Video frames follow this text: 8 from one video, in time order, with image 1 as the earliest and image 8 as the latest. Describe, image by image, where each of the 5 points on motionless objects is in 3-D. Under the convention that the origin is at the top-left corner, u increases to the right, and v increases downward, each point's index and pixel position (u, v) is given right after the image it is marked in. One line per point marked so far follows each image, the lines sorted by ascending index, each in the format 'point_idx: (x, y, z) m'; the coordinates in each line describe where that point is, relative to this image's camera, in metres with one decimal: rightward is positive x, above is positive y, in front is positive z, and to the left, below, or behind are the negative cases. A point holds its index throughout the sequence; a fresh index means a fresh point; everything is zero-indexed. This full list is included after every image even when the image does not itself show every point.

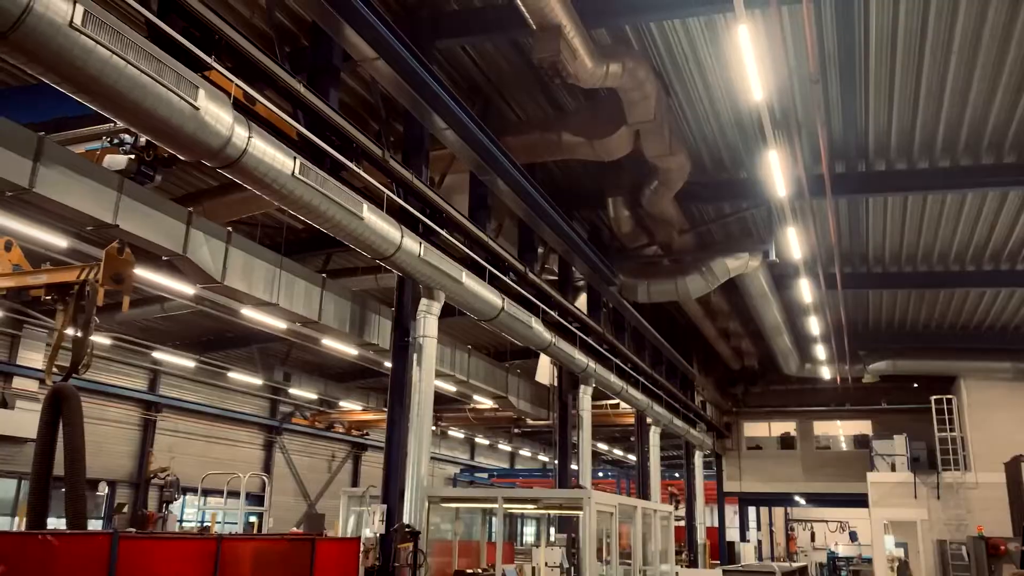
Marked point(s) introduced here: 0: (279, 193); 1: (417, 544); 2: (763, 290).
0: (-1.4, +0.6, +5.1) m
1: (-0.7, -1.9, +6.4) m
2: (+3.6, 0.0, +12.1) m
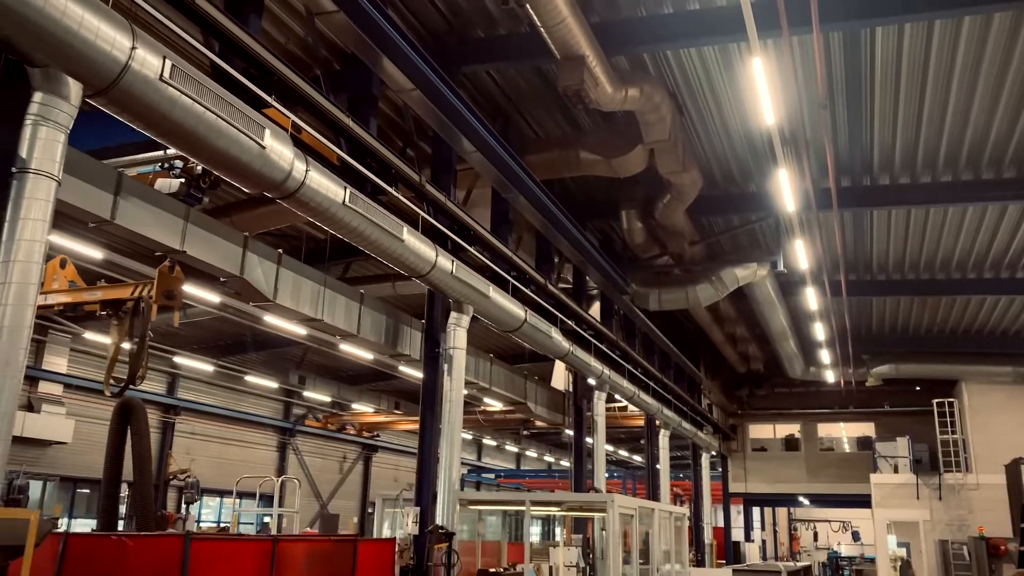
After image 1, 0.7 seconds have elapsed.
0: (-1.2, +0.4, +5.5) m
1: (-0.5, -2.0, +6.8) m
2: (+3.8, -0.1, +12.5) m
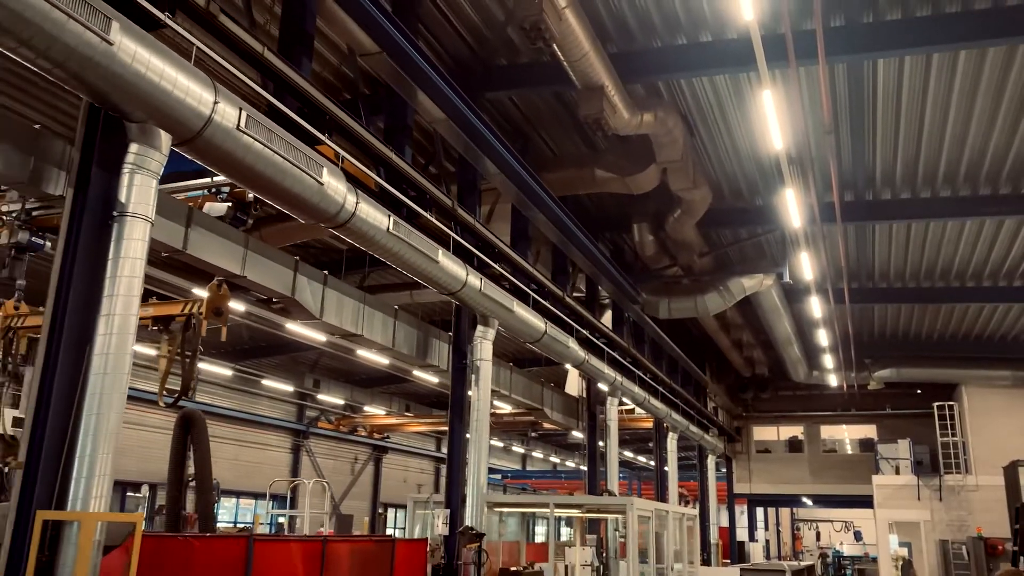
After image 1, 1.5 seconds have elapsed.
0: (-1.0, +0.3, +6.0) m
1: (-0.2, -2.2, +7.2) m
2: (+4.0, -0.3, +12.9) m
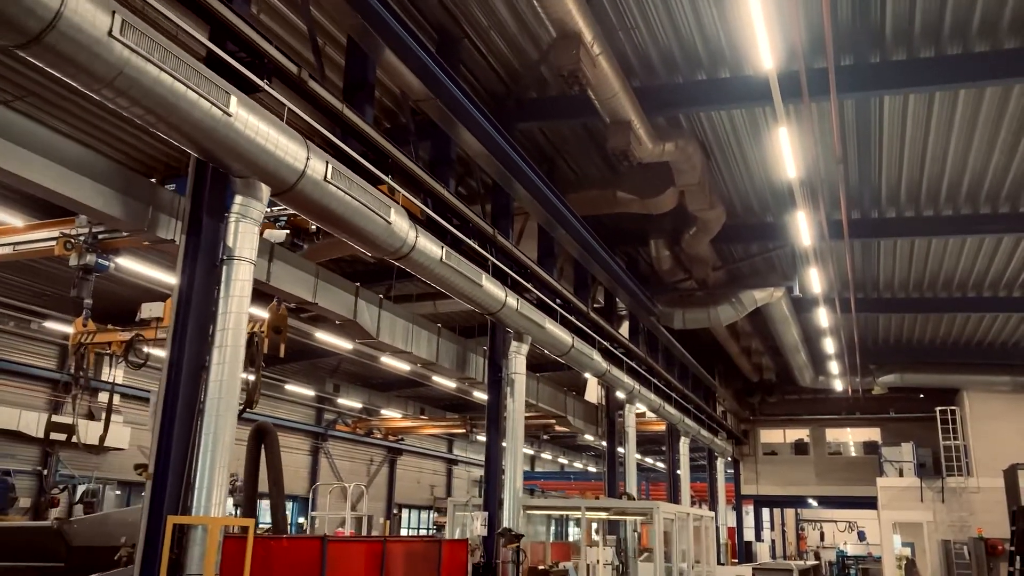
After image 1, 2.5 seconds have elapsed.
0: (-0.6, +0.1, +6.6) m
1: (+0.1, -2.4, +7.8) m
2: (+4.4, -0.5, +13.5) m
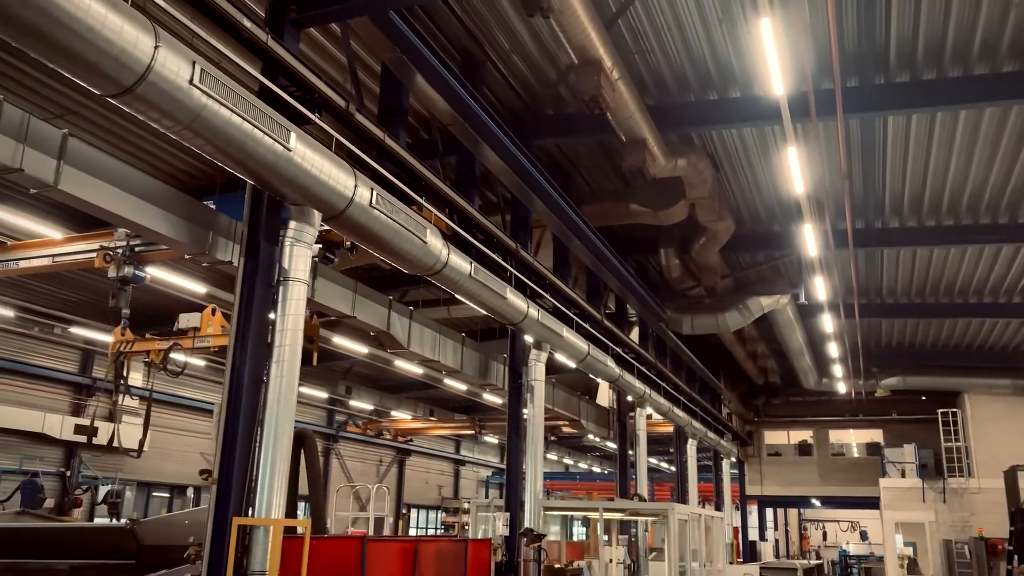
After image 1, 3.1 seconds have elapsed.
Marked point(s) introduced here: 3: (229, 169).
0: (-0.4, 0.0, +7.0) m
1: (+0.3, -2.5, +8.2) m
2: (+4.6, -0.6, +13.9) m
3: (-1.6, +0.7, +4.7) m
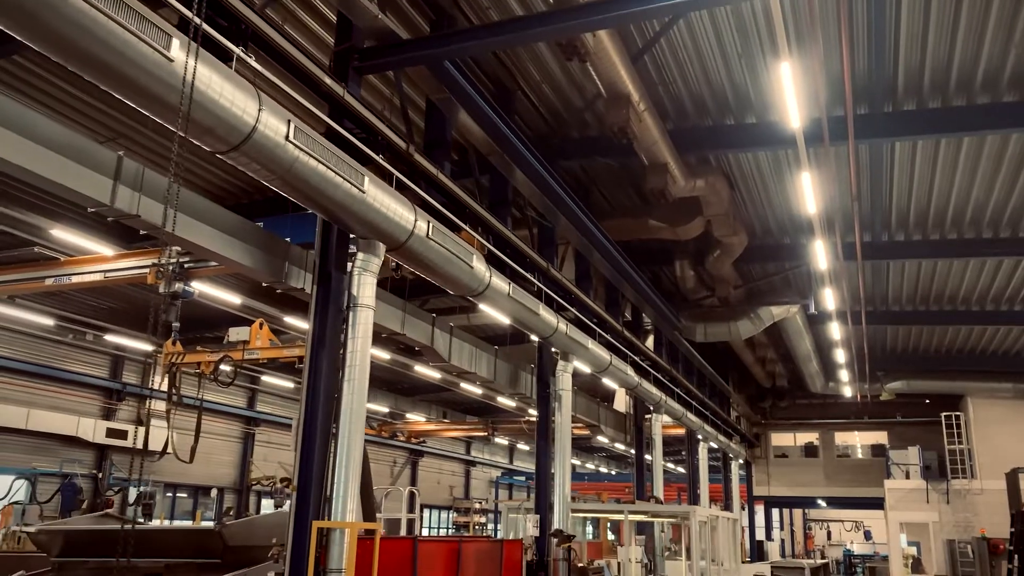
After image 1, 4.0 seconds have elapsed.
0: (-0.1, -0.2, +7.5) m
1: (+0.6, -2.6, +8.8) m
2: (+4.9, -0.7, +14.4) m
3: (-1.3, +0.5, +5.2) m
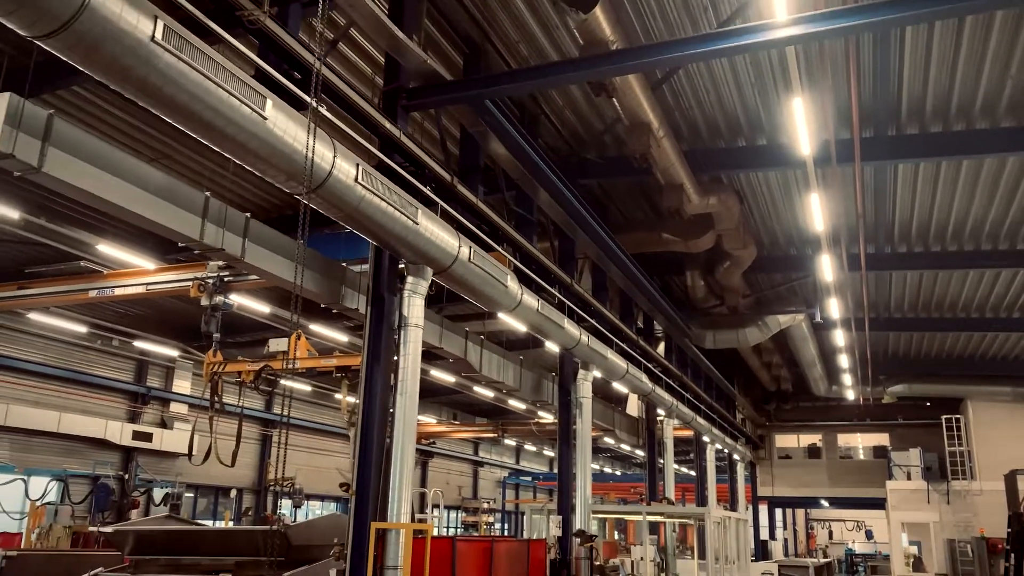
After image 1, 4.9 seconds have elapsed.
0: (+0.1, -0.3, +8.1) m
1: (+0.9, -2.8, +9.3) m
2: (+5.2, -0.9, +15.0) m
3: (-1.0, +0.3, +5.7) m
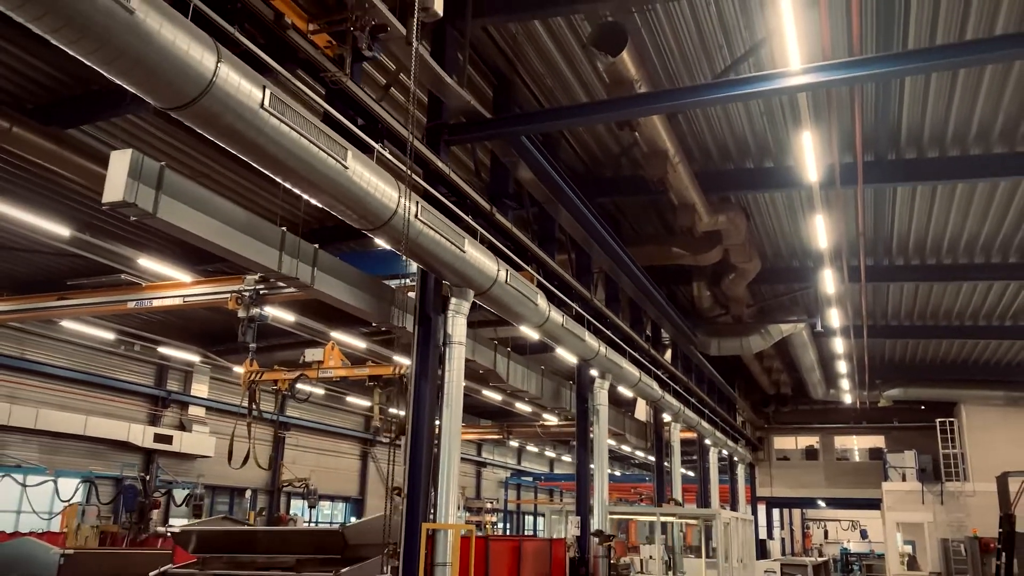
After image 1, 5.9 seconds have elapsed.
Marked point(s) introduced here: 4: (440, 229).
0: (+0.4, -0.5, +8.6) m
1: (+1.1, -3.0, +9.9) m
2: (+5.4, -1.0, +15.6) m
3: (-0.7, +0.2, +6.3) m
4: (-0.5, +0.4, +6.1) m
